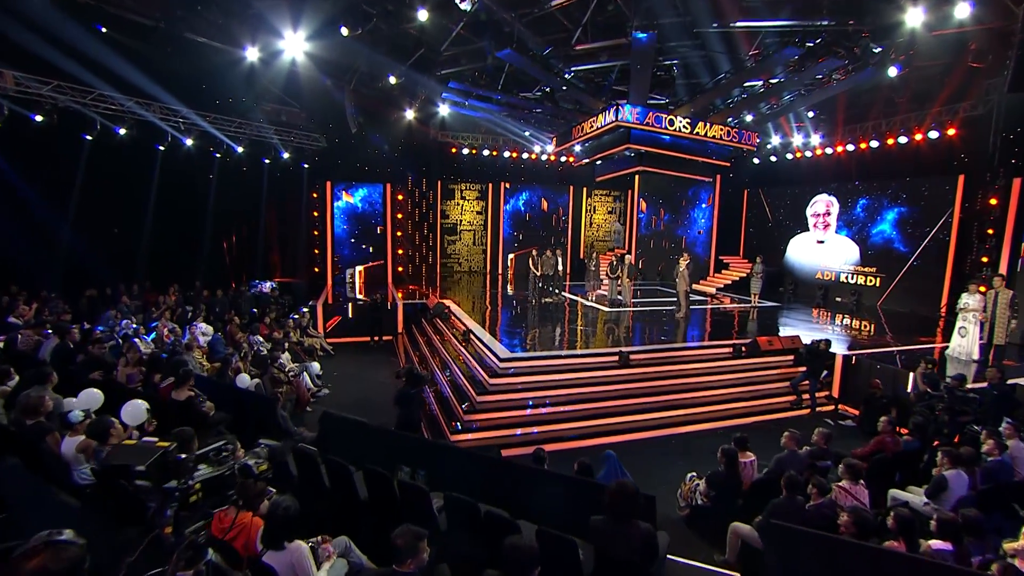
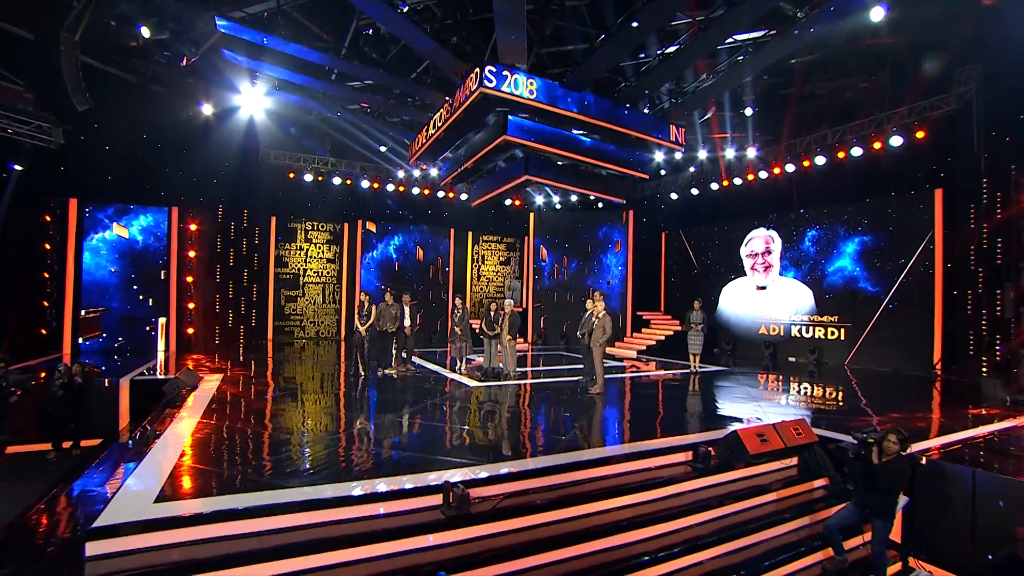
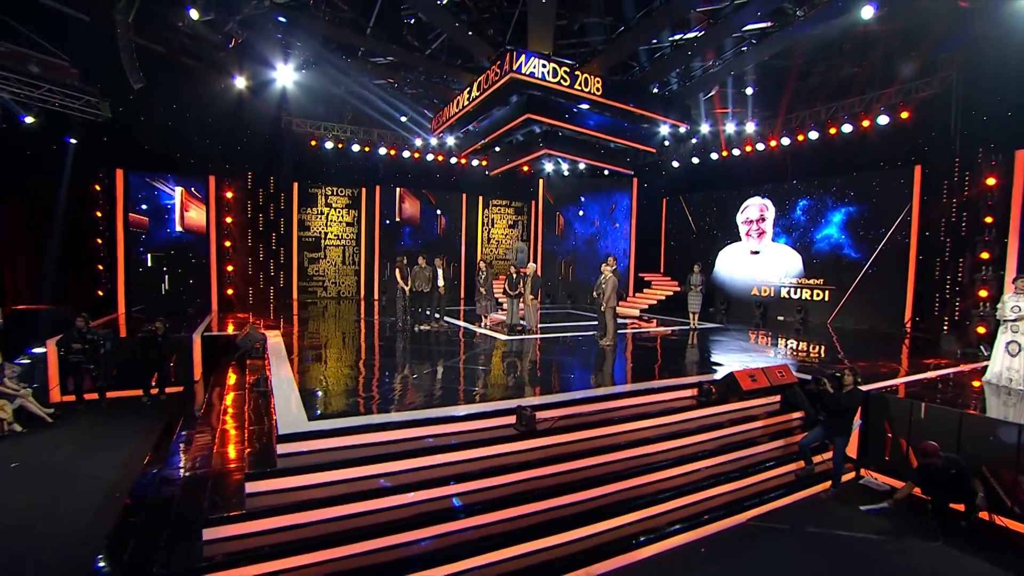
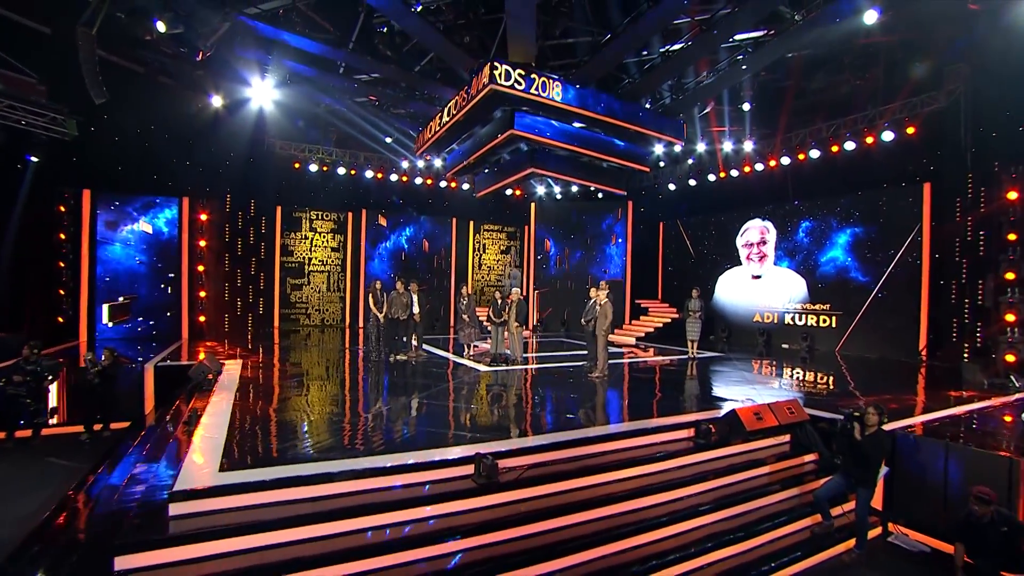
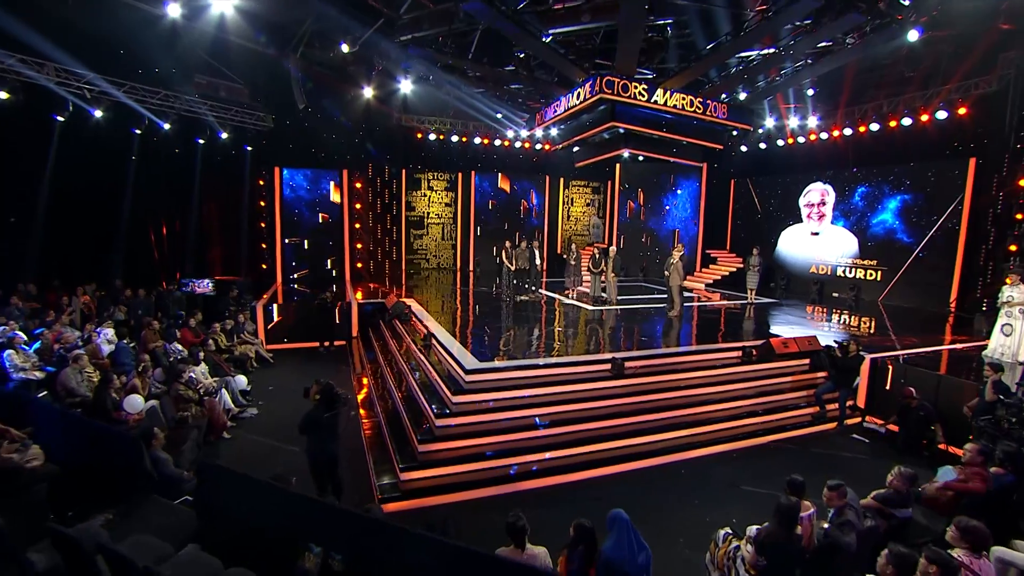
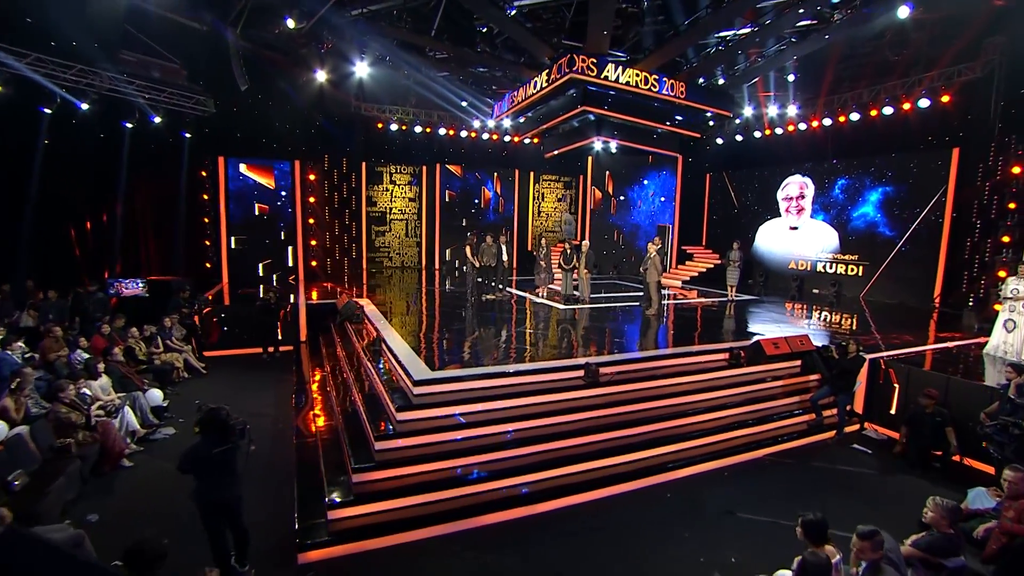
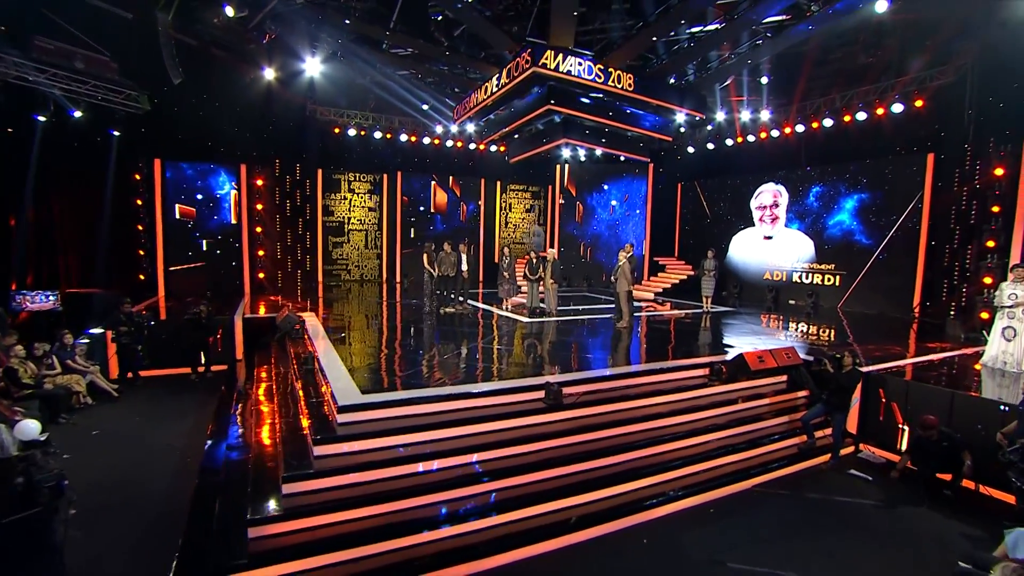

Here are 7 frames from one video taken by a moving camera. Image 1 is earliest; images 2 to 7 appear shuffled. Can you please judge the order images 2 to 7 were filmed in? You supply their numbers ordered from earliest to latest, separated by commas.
5, 6, 7, 3, 4, 2
